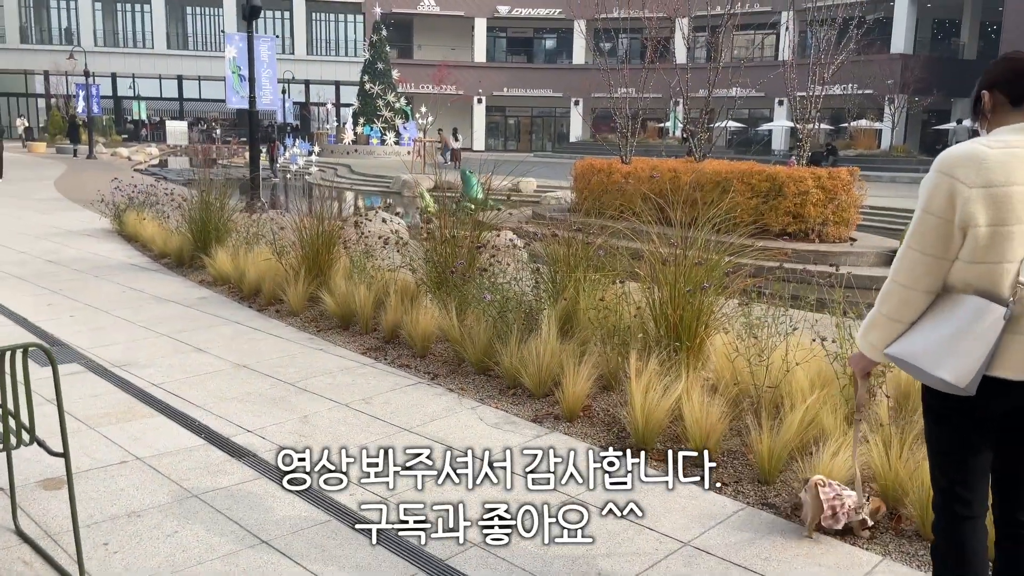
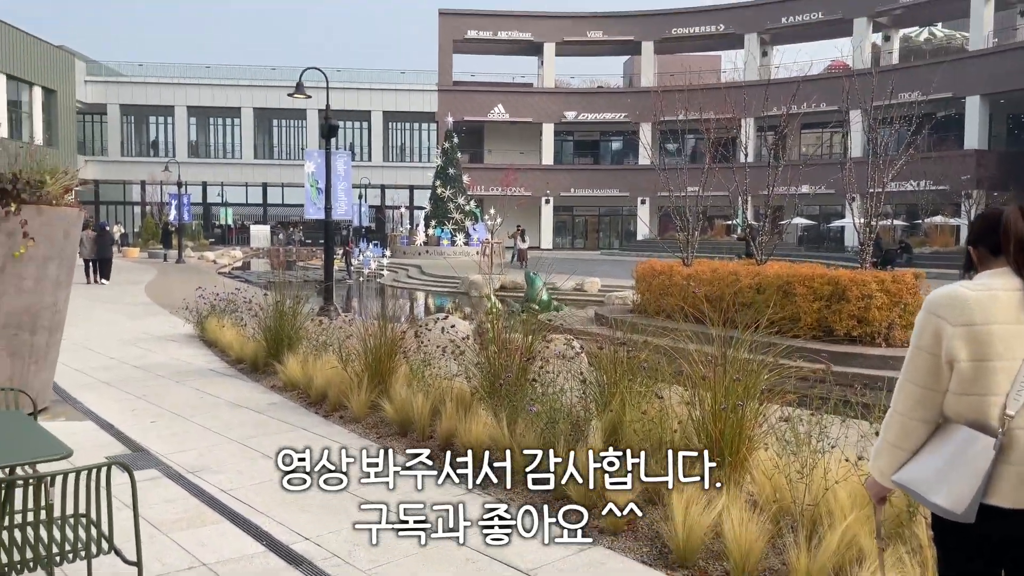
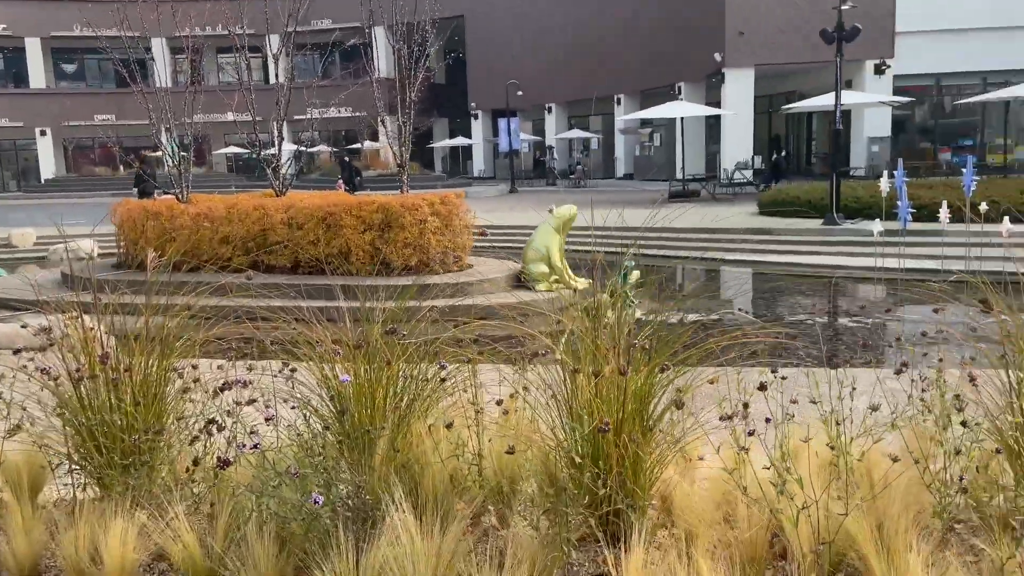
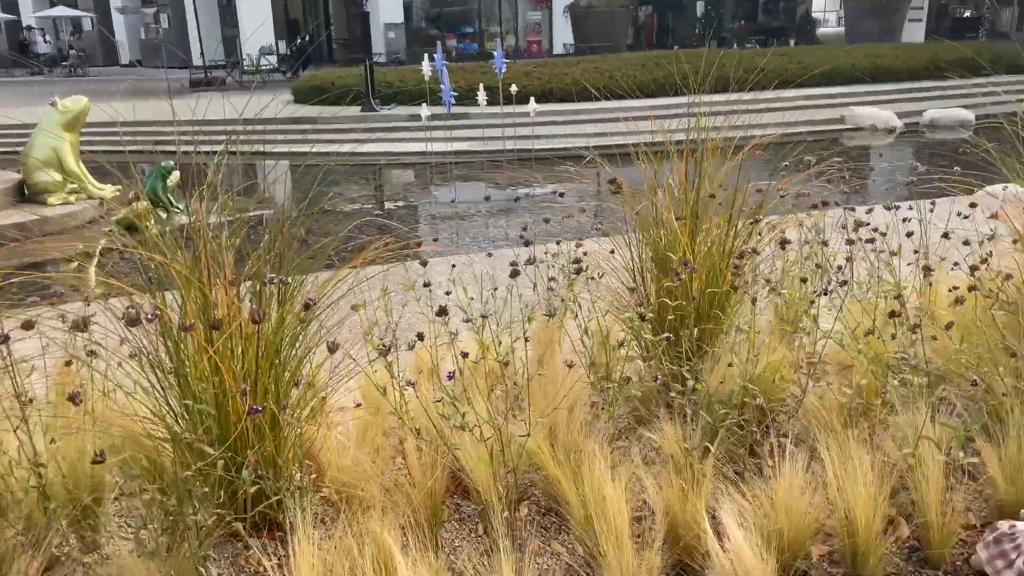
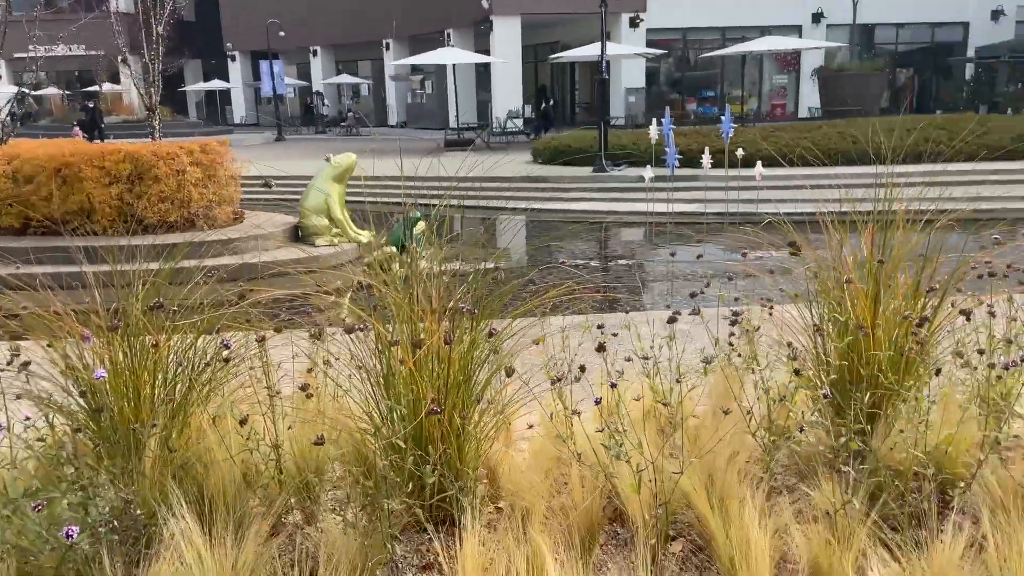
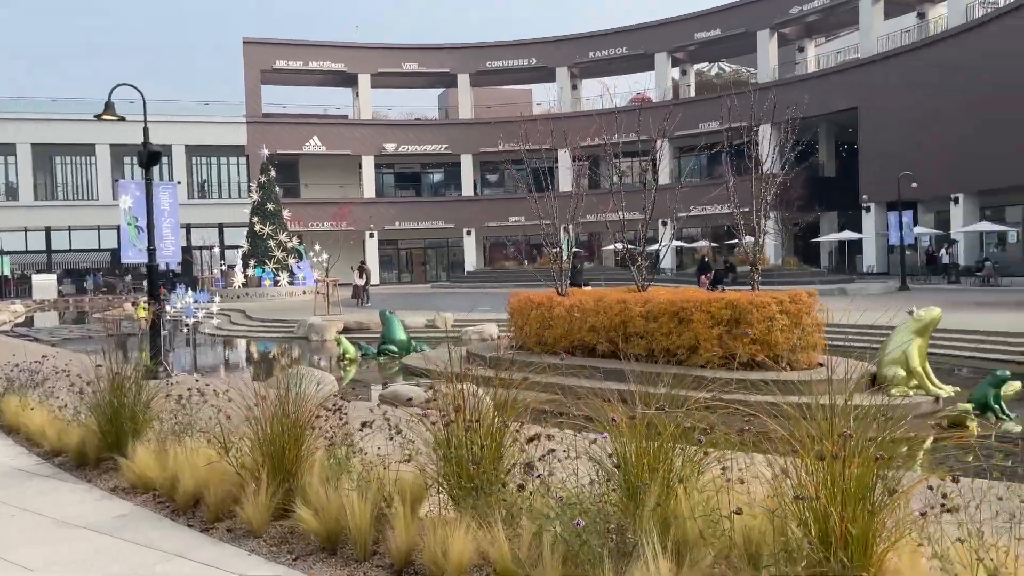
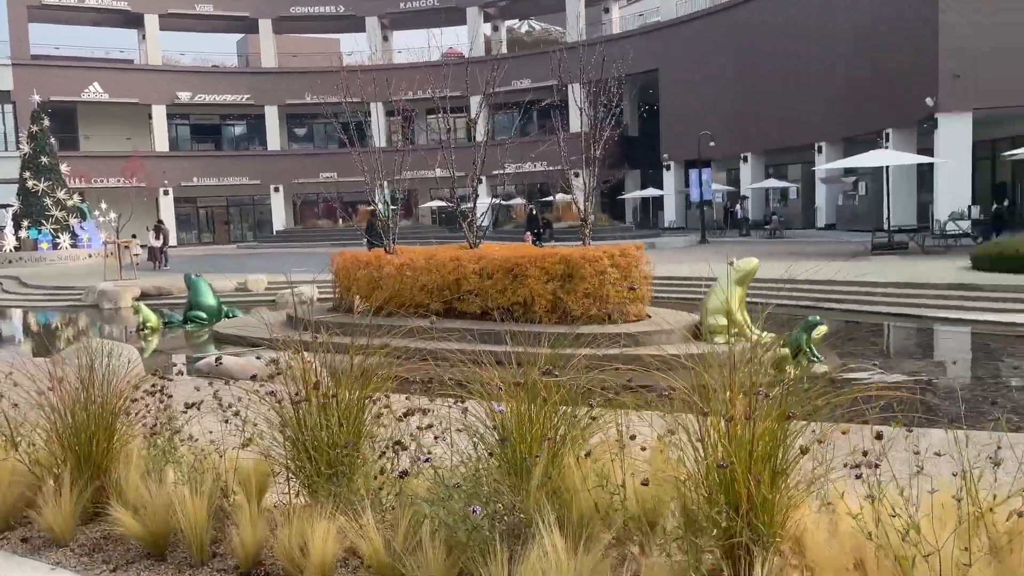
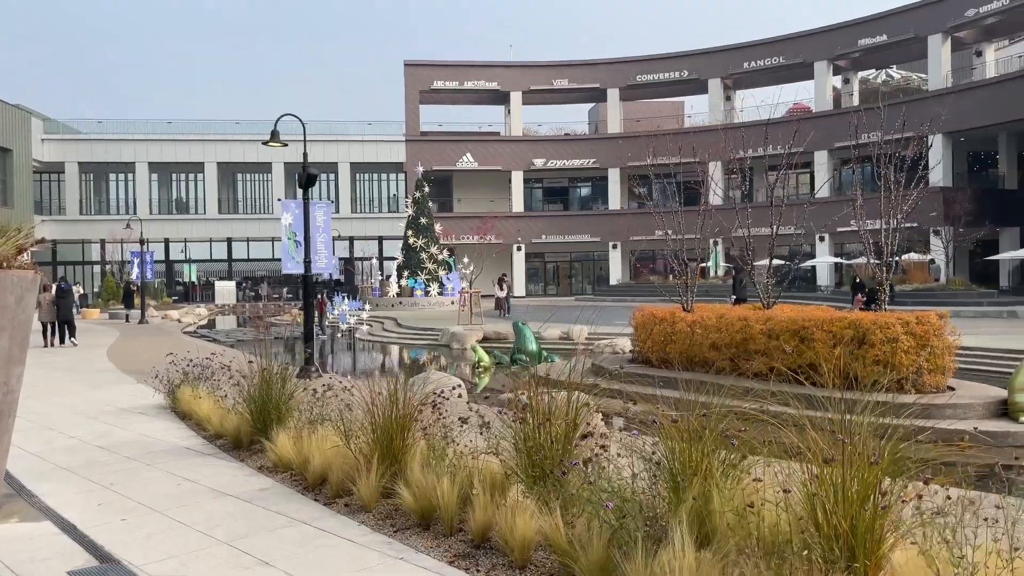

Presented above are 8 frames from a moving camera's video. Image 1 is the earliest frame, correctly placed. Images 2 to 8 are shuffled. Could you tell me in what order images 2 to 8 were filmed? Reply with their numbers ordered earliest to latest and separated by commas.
2, 8, 6, 7, 3, 5, 4
